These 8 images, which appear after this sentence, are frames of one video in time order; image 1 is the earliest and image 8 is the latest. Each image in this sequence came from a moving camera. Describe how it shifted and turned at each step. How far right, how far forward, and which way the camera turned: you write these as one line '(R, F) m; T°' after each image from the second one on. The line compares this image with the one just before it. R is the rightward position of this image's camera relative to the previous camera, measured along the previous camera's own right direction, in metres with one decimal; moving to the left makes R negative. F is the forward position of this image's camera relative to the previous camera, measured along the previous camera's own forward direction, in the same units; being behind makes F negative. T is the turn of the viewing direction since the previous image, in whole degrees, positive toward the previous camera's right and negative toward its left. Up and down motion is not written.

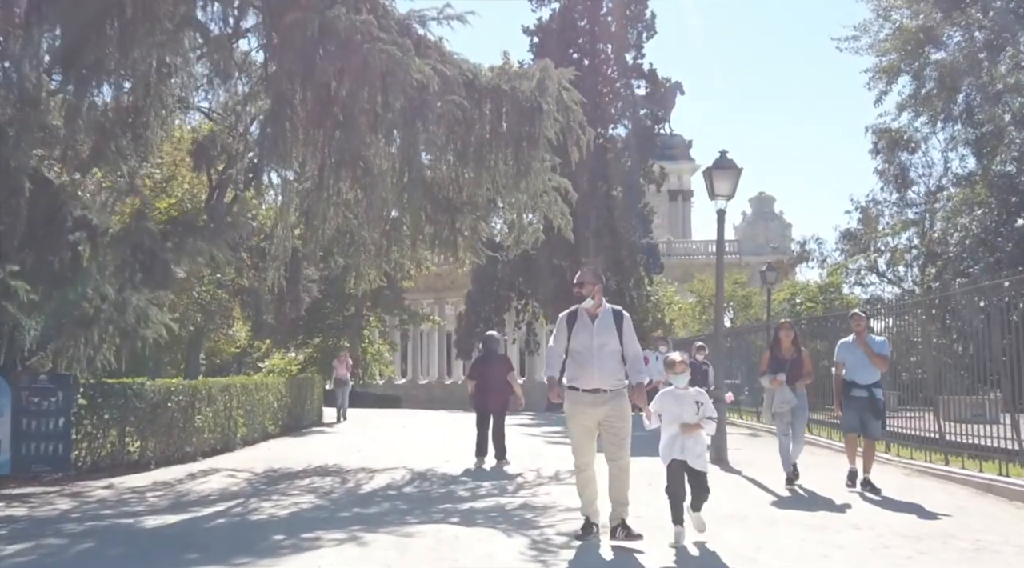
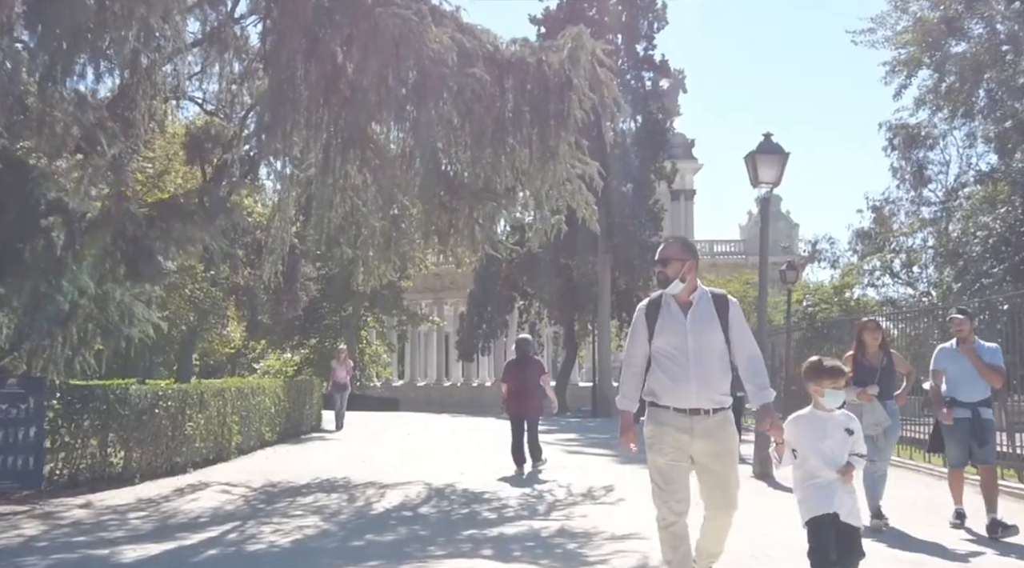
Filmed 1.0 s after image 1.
(-0.3, +1.1) m; 0°
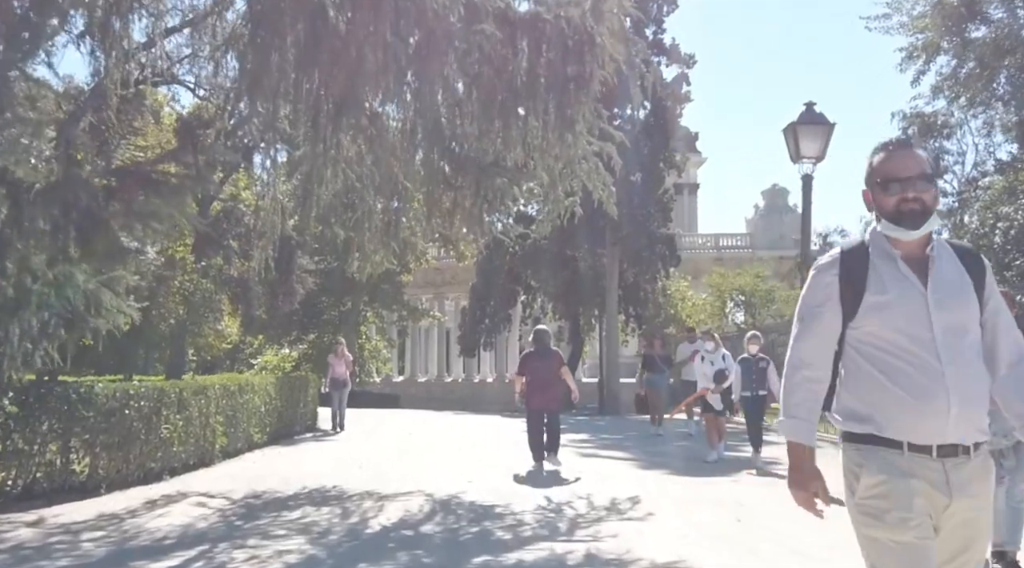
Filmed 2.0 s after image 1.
(-0.1, +1.1) m; 0°
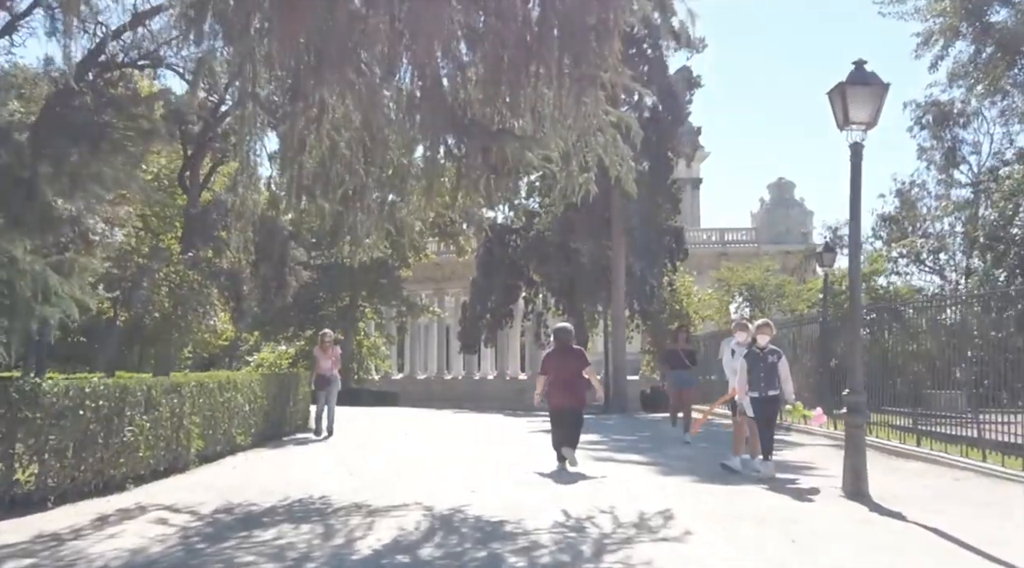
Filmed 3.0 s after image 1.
(-0.1, +1.2) m; 0°
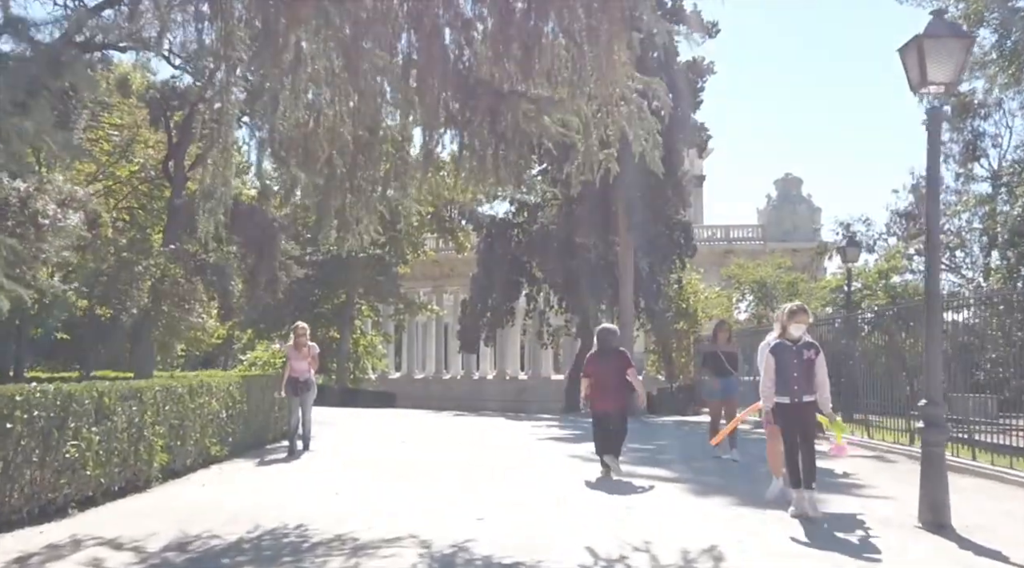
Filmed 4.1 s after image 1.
(-0.1, +1.4) m; 0°
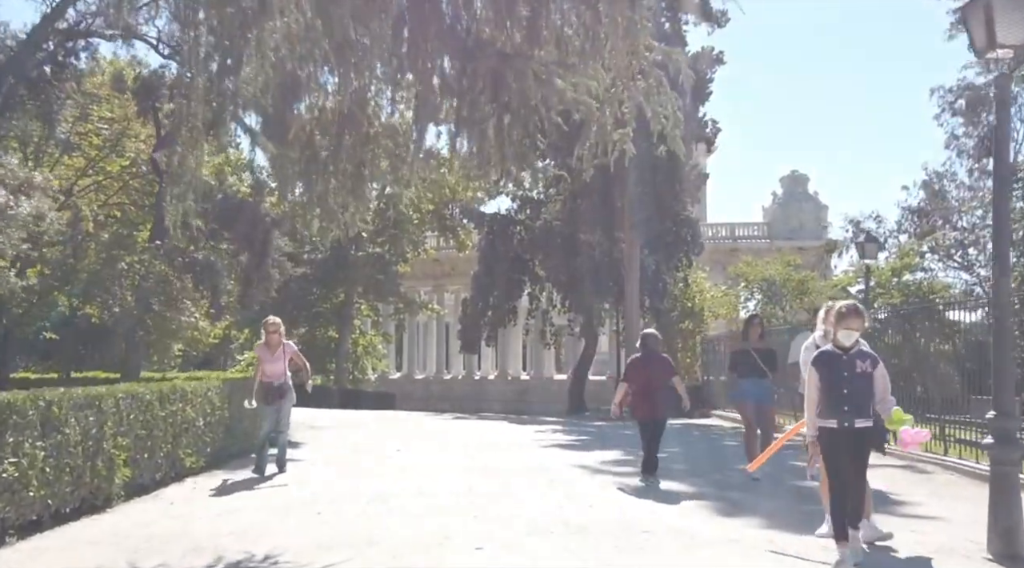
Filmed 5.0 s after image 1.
(0.0, +1.0) m; 0°
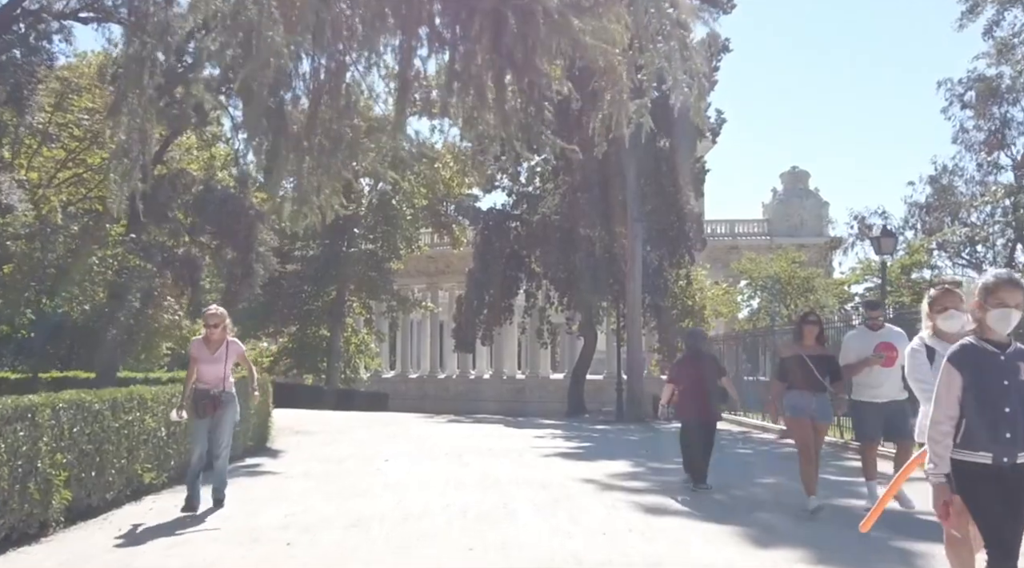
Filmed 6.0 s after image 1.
(0.0, +1.1) m; 0°
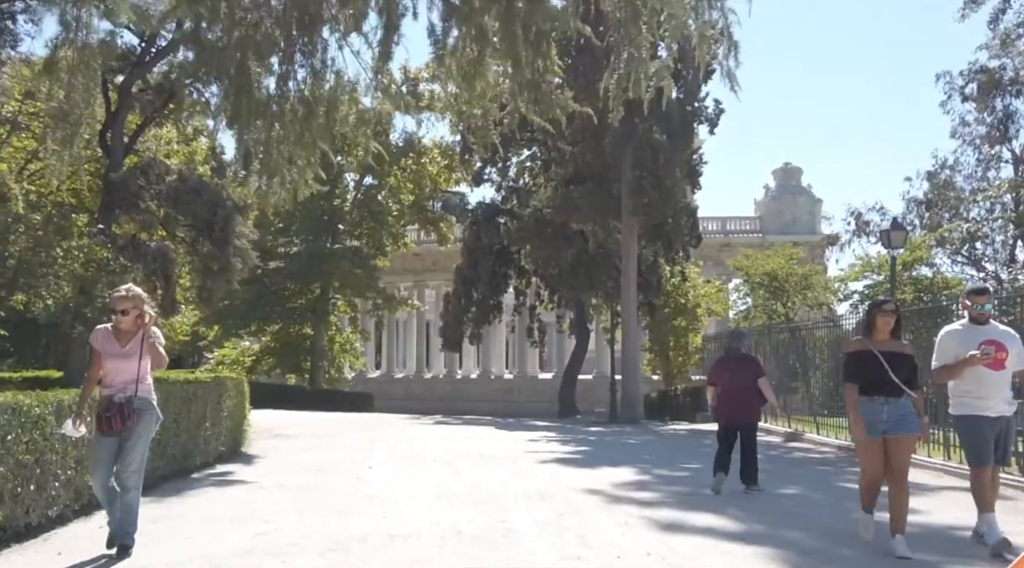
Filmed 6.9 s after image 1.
(-0.1, +1.0) m; +1°
